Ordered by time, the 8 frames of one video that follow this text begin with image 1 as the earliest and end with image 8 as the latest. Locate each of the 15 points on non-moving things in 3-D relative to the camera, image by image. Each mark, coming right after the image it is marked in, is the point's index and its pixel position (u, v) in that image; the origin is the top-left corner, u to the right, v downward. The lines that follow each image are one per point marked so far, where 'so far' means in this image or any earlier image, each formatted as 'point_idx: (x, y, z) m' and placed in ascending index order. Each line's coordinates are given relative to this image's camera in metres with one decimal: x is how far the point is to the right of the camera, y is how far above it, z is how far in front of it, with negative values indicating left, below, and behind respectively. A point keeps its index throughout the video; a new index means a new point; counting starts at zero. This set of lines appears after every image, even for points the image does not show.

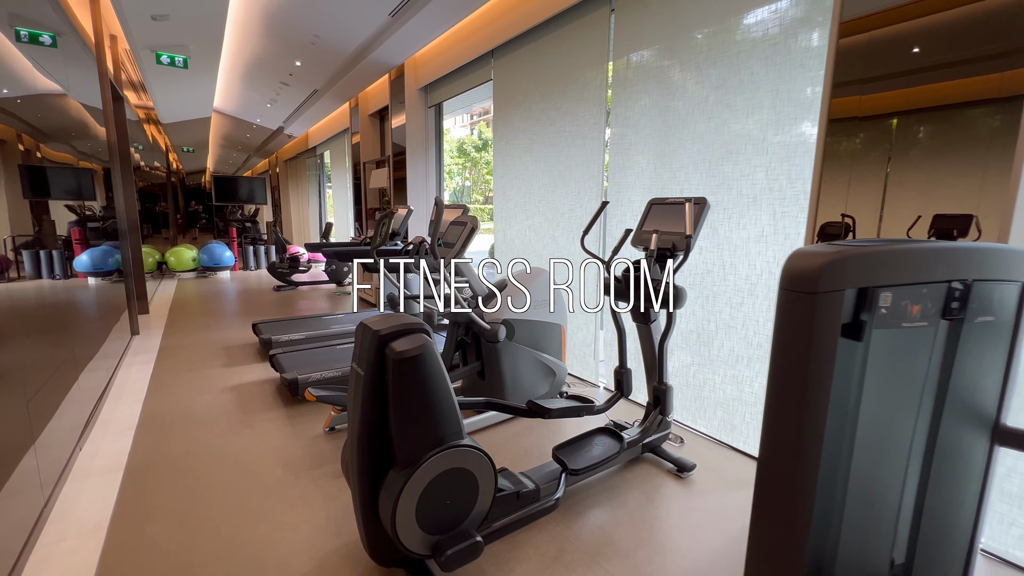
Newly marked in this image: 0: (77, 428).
0: (-2.4, -0.8, +2.5) m
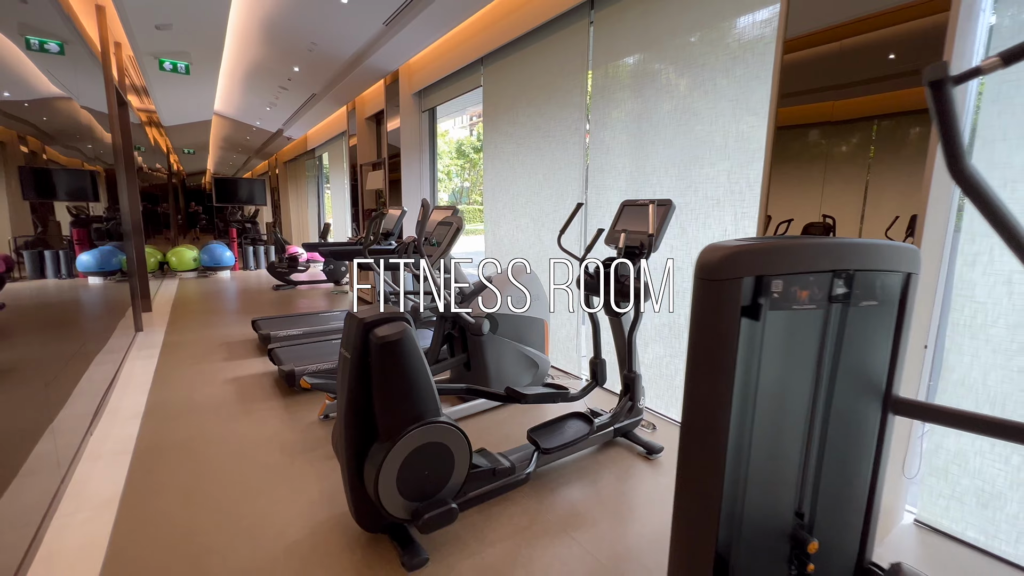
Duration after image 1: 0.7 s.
0: (-2.5, -0.8, +2.7) m
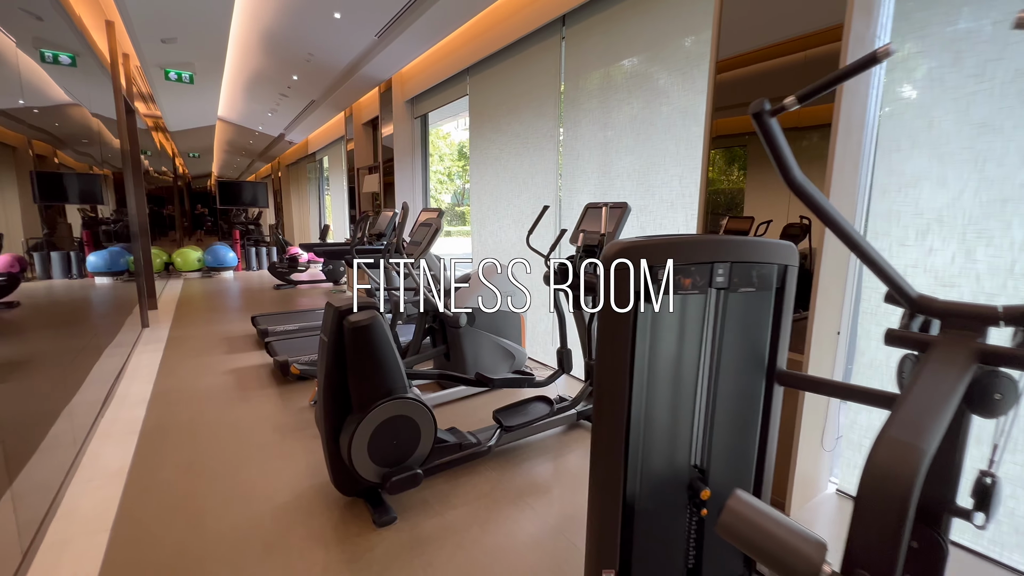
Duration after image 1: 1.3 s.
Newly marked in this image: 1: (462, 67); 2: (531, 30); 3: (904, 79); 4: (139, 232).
0: (-2.7, -0.7, +3.0) m
1: (-0.5, +2.3, +4.6) m
2: (+0.2, +2.1, +3.6) m
3: (+1.5, +0.8, +1.7) m
4: (-4.6, +0.7, +5.6) m
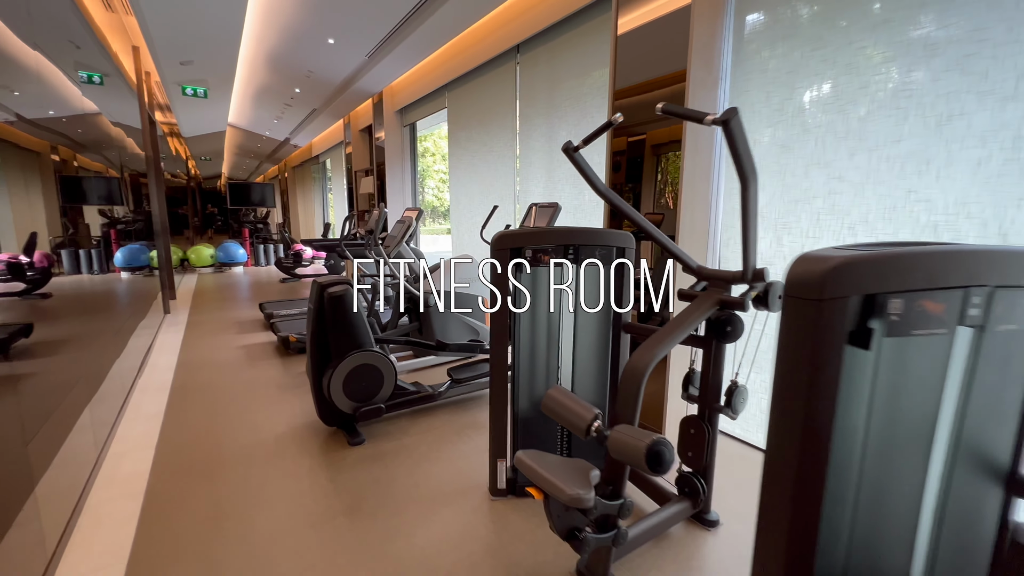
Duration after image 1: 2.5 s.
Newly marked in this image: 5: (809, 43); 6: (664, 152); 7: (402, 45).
0: (-3.0, -0.6, +3.6) m
1: (-0.8, +2.4, +5.2) m
2: (-0.1, +2.2, +4.2) m
3: (+1.2, +0.9, +2.3) m
4: (-4.9, +0.8, +6.3) m
5: (+1.3, +1.1, +2.1) m
6: (+0.9, +0.7, +2.5) m
7: (-1.2, +2.6, +4.9) m
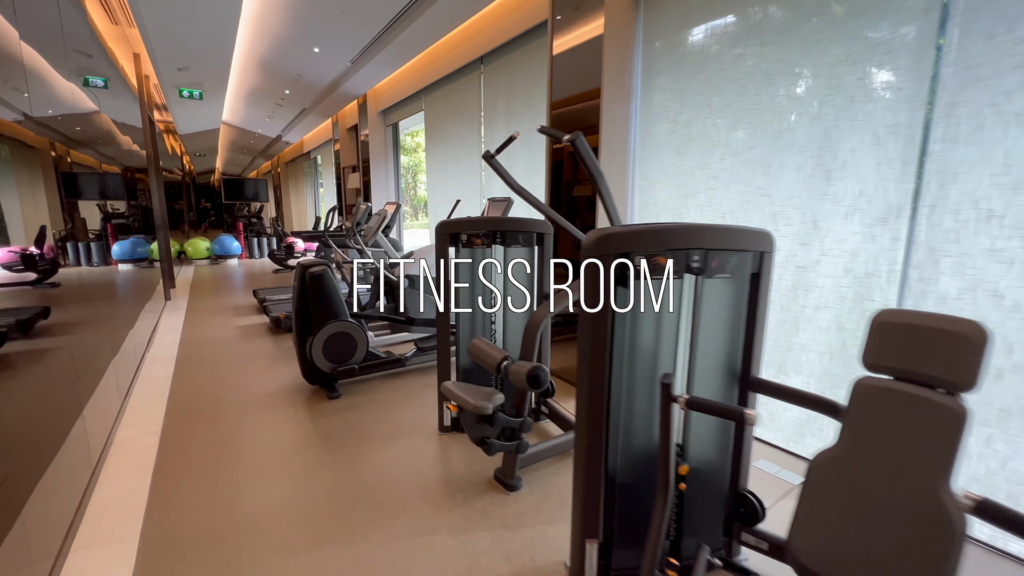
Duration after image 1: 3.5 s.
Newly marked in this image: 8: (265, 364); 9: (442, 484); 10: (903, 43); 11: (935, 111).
0: (-3.4, -0.5, +4.1) m
1: (-1.1, +2.5, +5.7) m
2: (-0.4, +2.3, +4.7) m
3: (+0.8, +1.1, +2.9) m
4: (-5.2, +1.0, +6.8) m
5: (+1.0, +1.2, +2.6) m
6: (+0.5, +0.9, +3.0) m
7: (-1.5, +2.7, +5.3) m
8: (-2.0, -0.6, +3.7) m
9: (-0.3, -0.9, +2.1) m
10: (+1.6, +1.0, +1.8) m
11: (+1.6, +0.7, +1.7) m
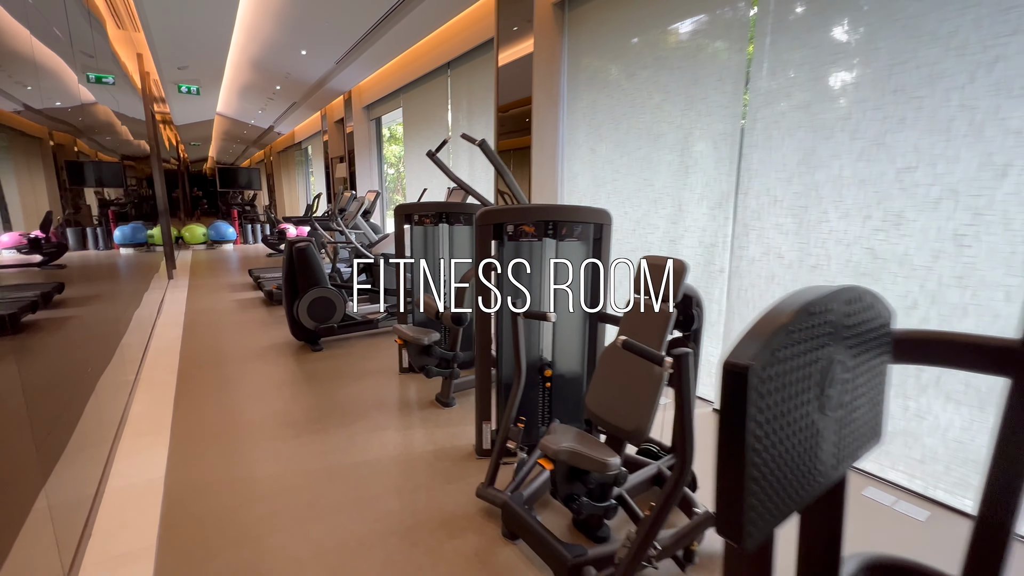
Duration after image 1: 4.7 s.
0: (-3.8, -0.2, +4.8) m
1: (-1.5, +2.8, +6.3) m
2: (-0.8, +2.6, +5.3) m
3: (+0.4, +1.3, +3.5) m
4: (-5.7, +1.3, +7.4) m
5: (+0.6, +1.4, +3.2) m
6: (+0.1, +1.1, +3.7) m
7: (-1.9, +3.0, +5.9) m
8: (-2.4, -0.4, +4.4) m
9: (-0.7, -0.7, +2.8) m
10: (+1.2, +1.2, +2.5) m
11: (+1.2, +0.9, +2.4) m
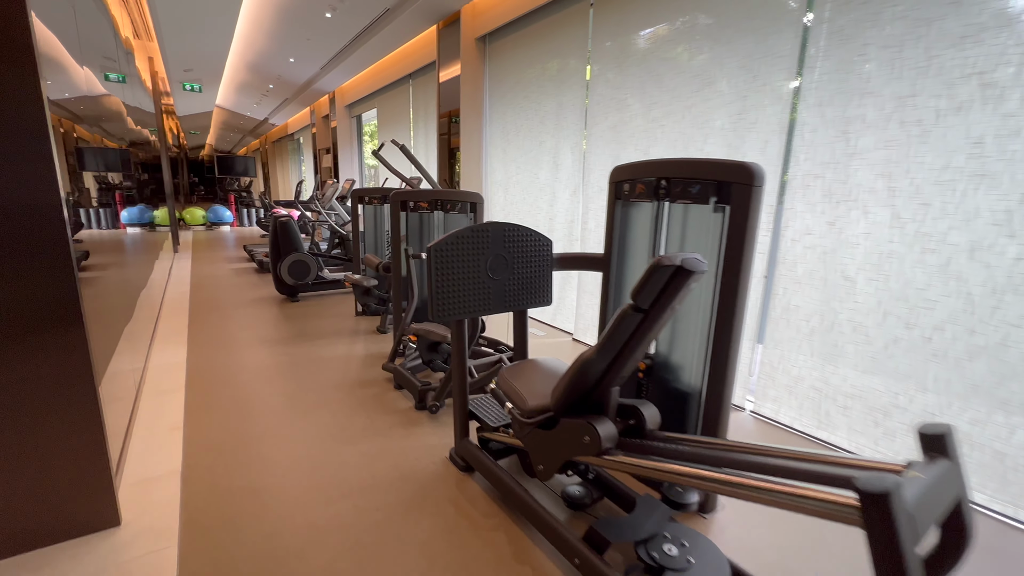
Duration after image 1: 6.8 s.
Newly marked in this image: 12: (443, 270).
0: (-4.5, +0.2, +5.8) m
1: (-2.2, +3.2, +7.3) m
2: (-1.5, +3.0, +6.3) m
3: (-0.2, +1.6, +4.6) m
4: (-6.3, +1.8, +8.4) m
5: (0.0, +1.8, +4.3) m
6: (-0.5, +1.4, +4.7) m
7: (-2.6, +3.4, +6.9) m
8: (-3.1, 0.0, +5.5) m
9: (-1.4, -0.4, +3.9) m
10: (+0.5, +1.5, +3.6) m
11: (+0.6, +1.1, +3.5) m
12: (-0.3, +0.1, +1.8) m
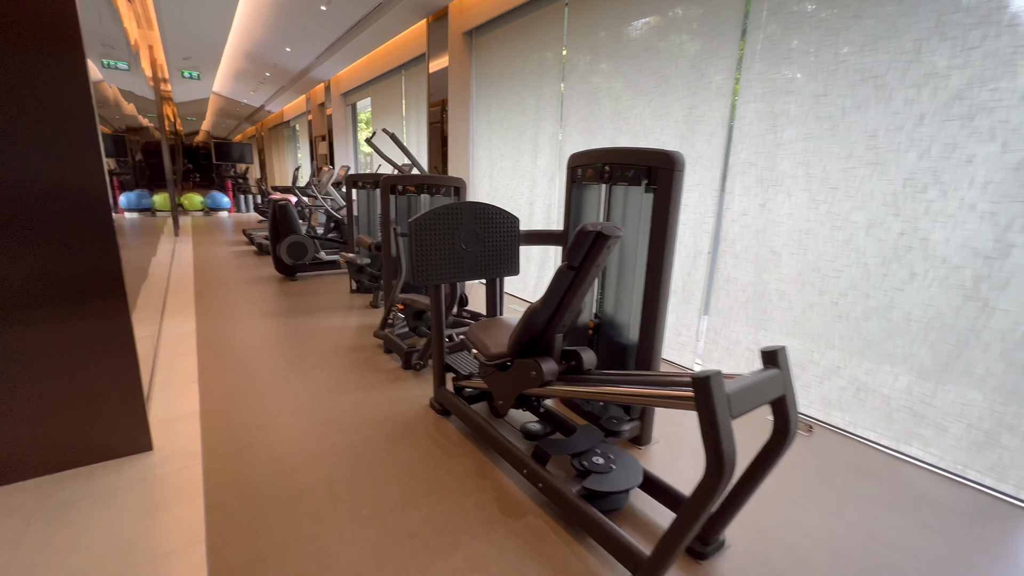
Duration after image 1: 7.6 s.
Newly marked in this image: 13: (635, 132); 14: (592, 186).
0: (-4.6, +0.4, +6.1) m
1: (-2.4, +3.5, +7.5) m
2: (-1.6, +3.2, +6.6) m
3: (-0.4, +1.8, +4.9) m
4: (-6.5, +2.1, +8.6) m
5: (-0.2, +2.0, +4.6) m
6: (-0.7, +1.6, +5.0) m
7: (-2.7, +3.7, +7.2) m
8: (-3.3, +0.2, +5.8) m
9: (-1.6, -0.2, +4.2) m
10: (+0.4, +1.7, +3.9) m
11: (+0.4, +1.3, +3.8) m
12: (-0.4, +0.2, +2.1) m
13: (+0.9, +1.1, +3.2) m
14: (+0.4, +0.5, +2.2) m
